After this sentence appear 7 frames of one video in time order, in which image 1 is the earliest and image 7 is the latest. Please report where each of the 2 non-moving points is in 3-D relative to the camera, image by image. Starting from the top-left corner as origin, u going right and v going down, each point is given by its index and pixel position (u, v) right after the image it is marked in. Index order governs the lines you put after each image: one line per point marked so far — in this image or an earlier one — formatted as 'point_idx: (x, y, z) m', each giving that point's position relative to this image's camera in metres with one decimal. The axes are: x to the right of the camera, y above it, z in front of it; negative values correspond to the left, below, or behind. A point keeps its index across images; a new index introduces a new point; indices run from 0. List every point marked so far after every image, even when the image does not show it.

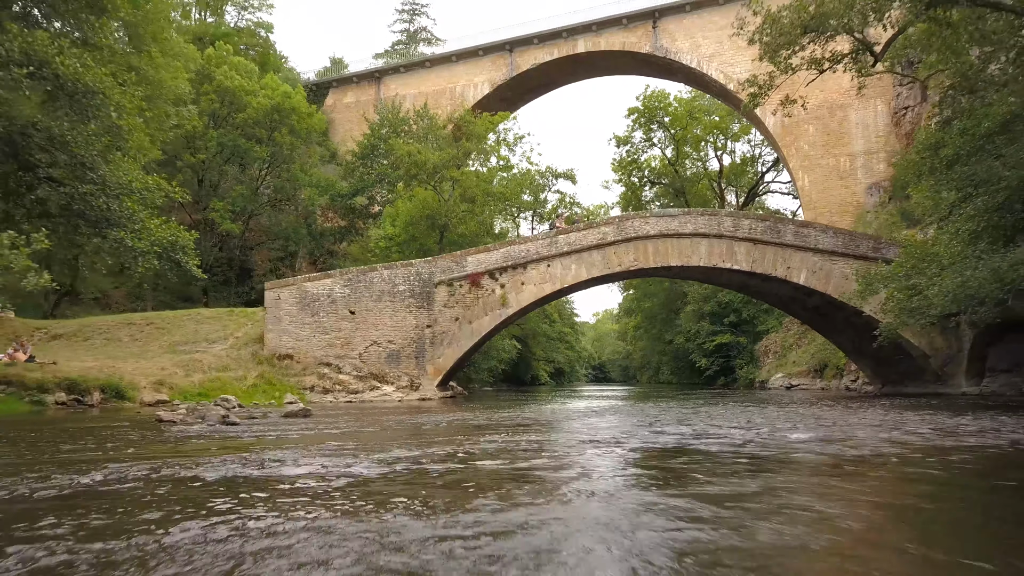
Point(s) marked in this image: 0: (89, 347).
0: (-9.6, -1.3, +18.0) m
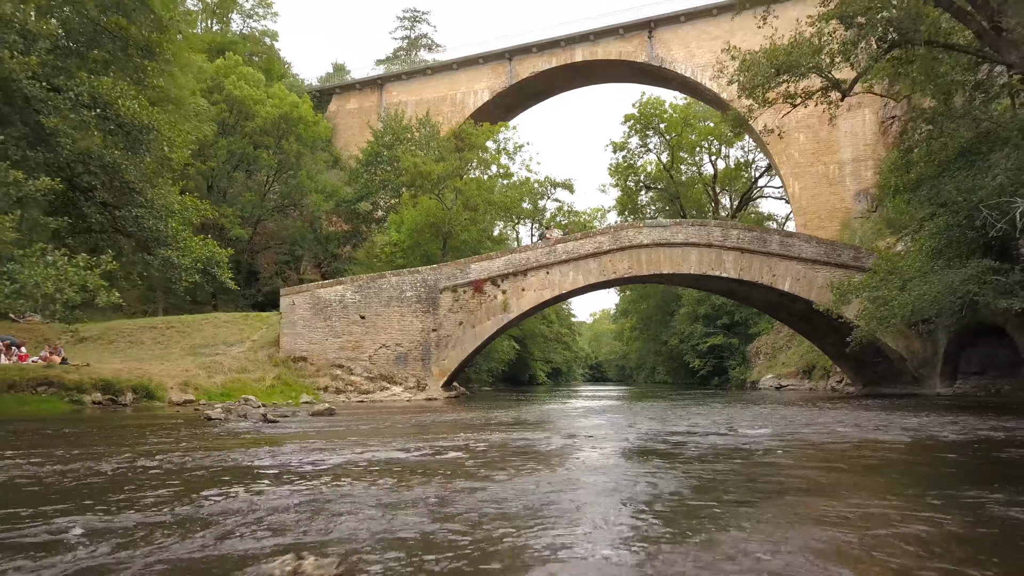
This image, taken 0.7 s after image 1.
0: (-9.5, -1.4, +19.1) m
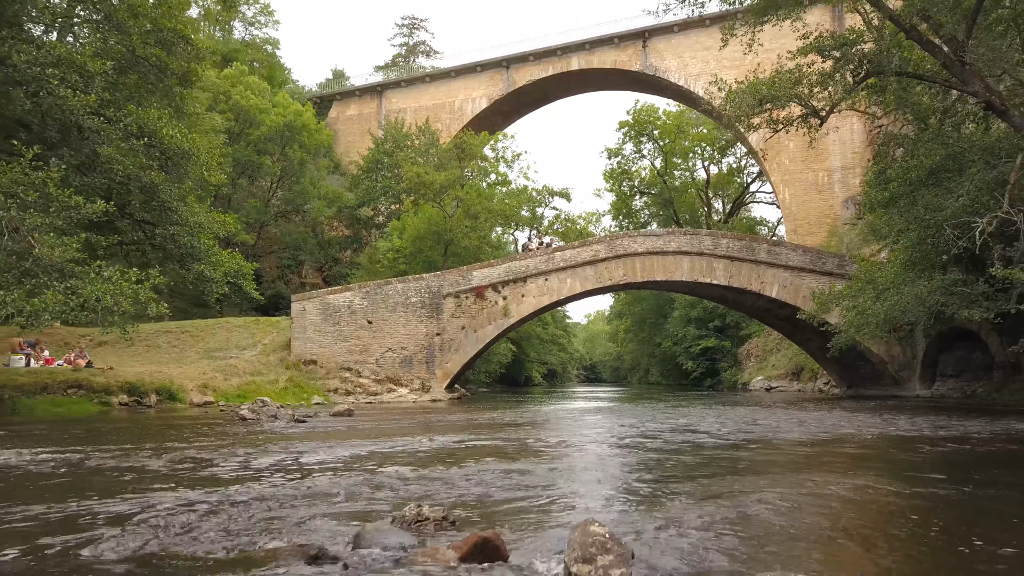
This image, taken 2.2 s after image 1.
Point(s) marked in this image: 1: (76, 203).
0: (-9.5, -1.6, +20.0) m
1: (-4.9, +0.9, +8.9) m
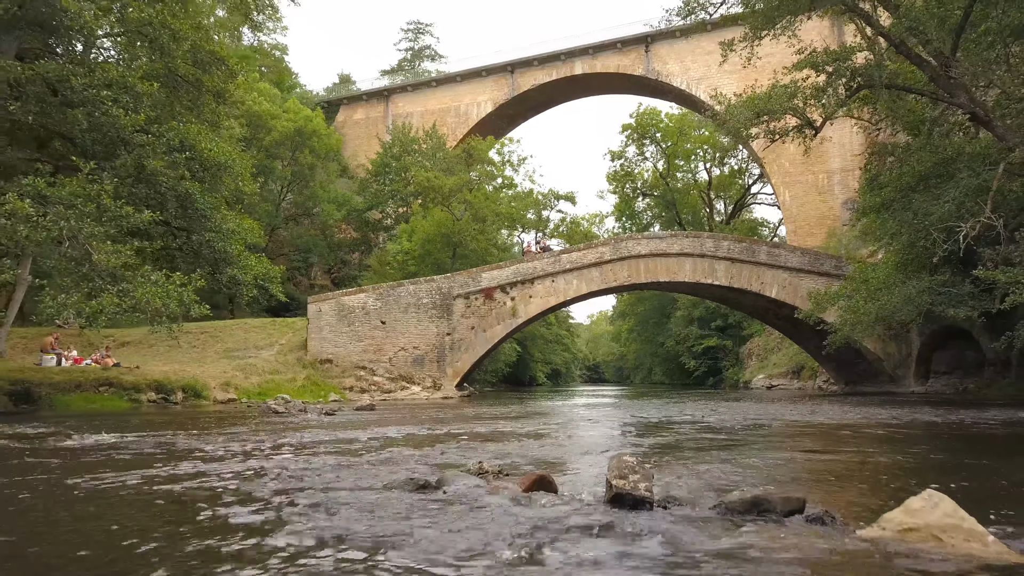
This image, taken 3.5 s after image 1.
0: (-9.3, -1.7, +20.8) m
1: (-4.7, +0.9, +9.7) m
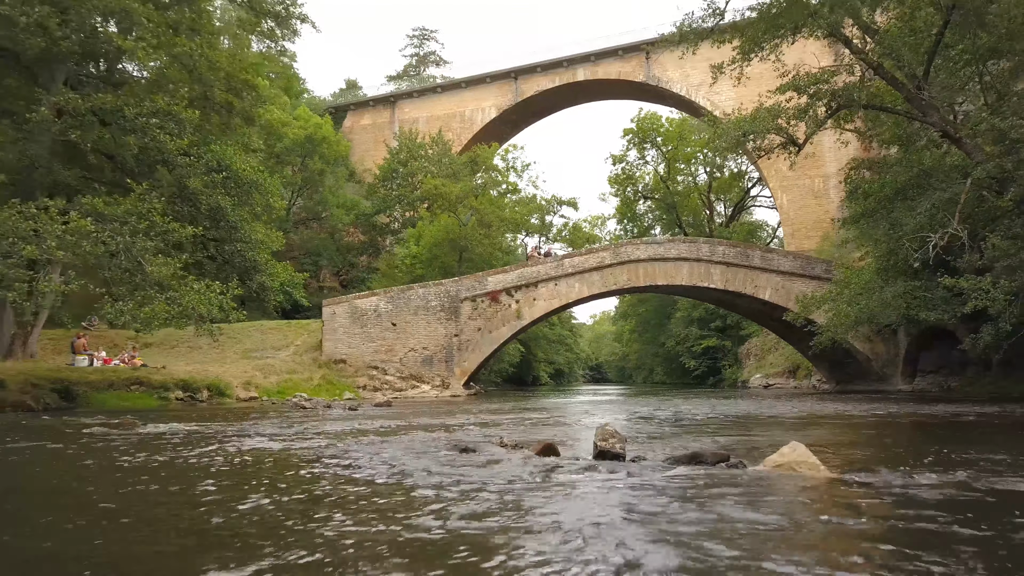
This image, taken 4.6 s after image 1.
0: (-9.1, -1.8, +21.9) m
1: (-4.6, +0.8, +10.7) m
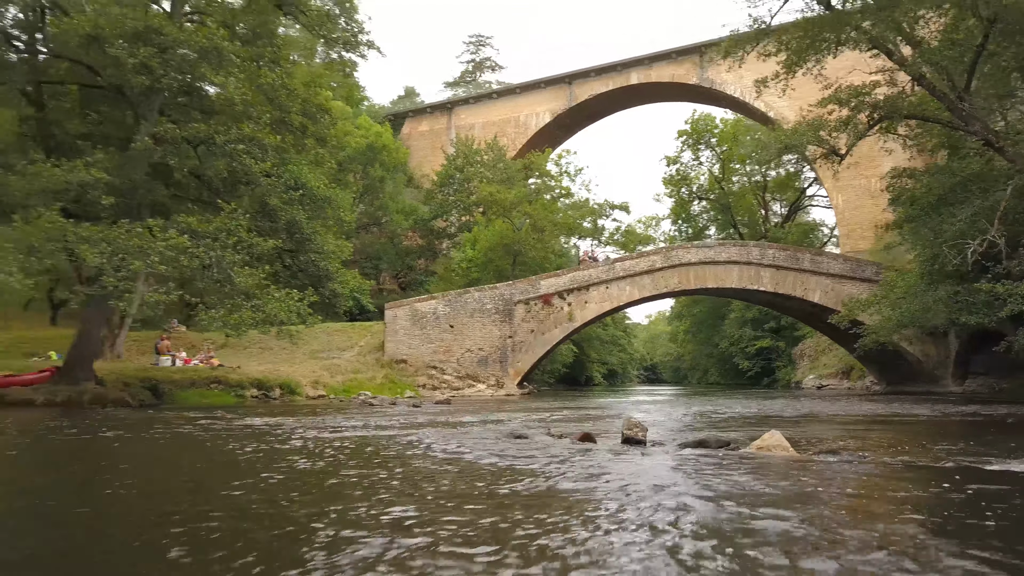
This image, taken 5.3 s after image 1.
0: (-7.6, -1.9, +23.3) m
1: (-3.9, +0.7, +11.9) m
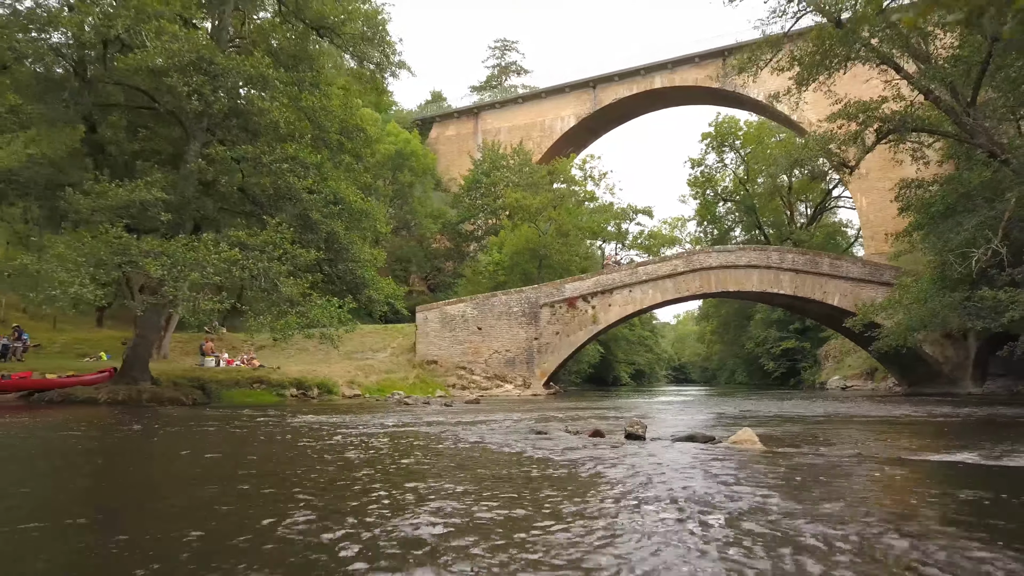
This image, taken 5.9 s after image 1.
0: (-6.8, -2.0, +24.4) m
1: (-3.5, +0.6, +12.9) m
